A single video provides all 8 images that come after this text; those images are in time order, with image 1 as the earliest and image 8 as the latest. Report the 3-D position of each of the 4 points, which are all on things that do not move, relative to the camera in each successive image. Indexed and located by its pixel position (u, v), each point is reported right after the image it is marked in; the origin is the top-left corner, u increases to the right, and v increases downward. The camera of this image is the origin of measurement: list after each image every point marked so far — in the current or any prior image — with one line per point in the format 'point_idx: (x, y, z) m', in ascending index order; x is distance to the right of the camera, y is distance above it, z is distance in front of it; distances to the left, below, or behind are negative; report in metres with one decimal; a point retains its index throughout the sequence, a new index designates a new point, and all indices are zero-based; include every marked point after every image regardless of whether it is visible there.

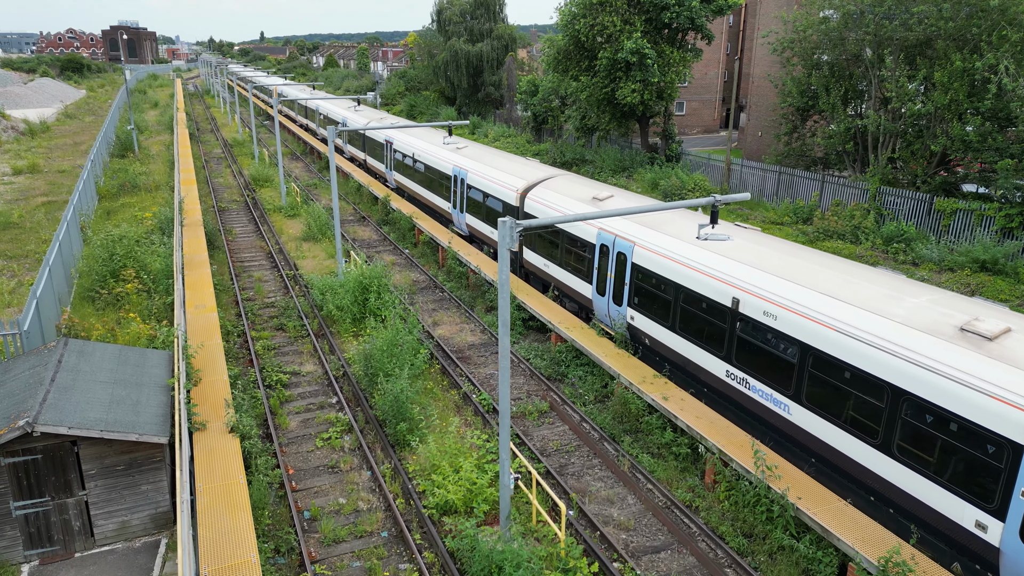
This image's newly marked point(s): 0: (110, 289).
0: (-8.3, 0.0, +16.0) m
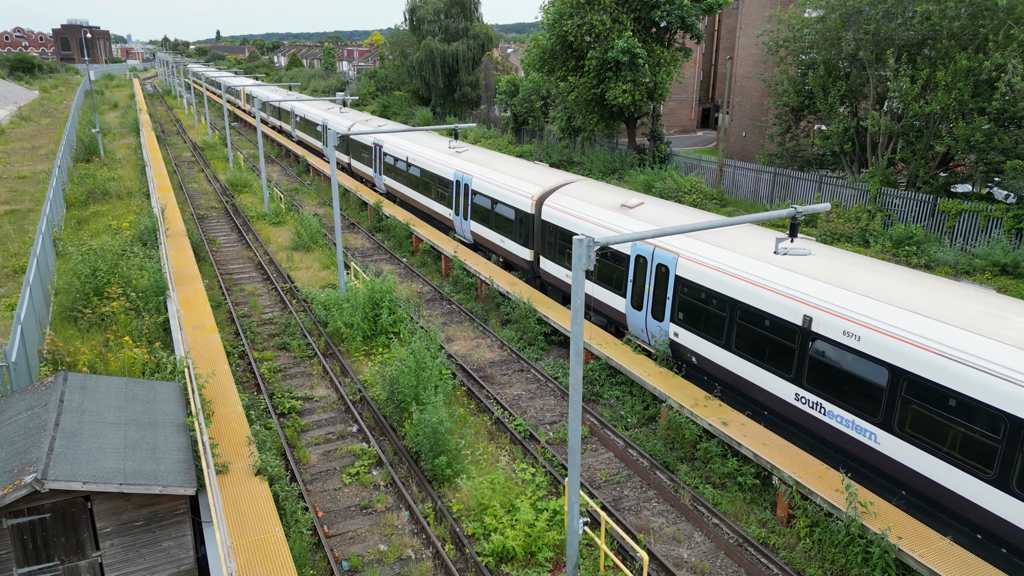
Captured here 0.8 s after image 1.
0: (-8.0, -0.4, +14.8) m
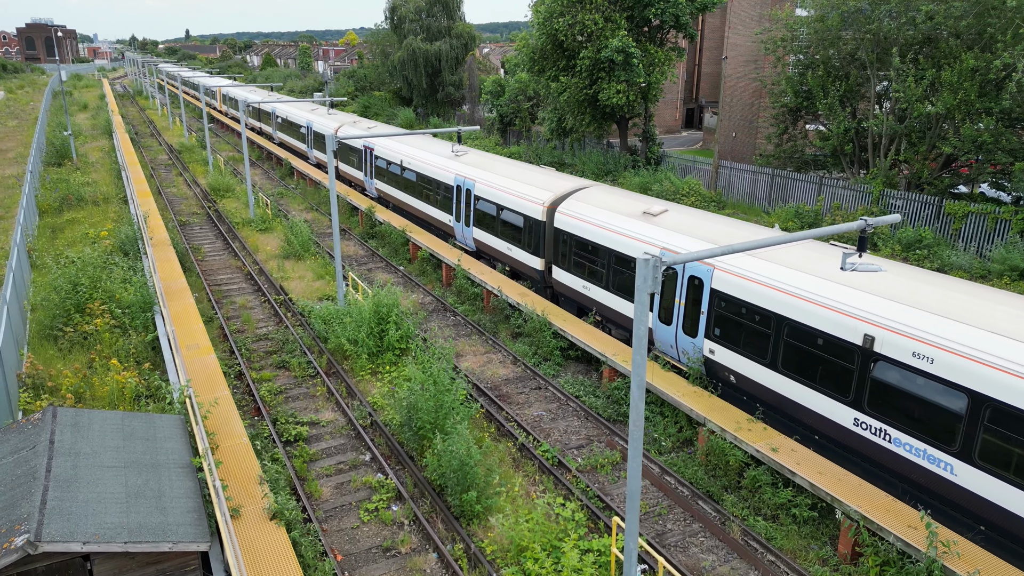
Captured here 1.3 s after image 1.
0: (-7.8, -0.7, +13.8) m
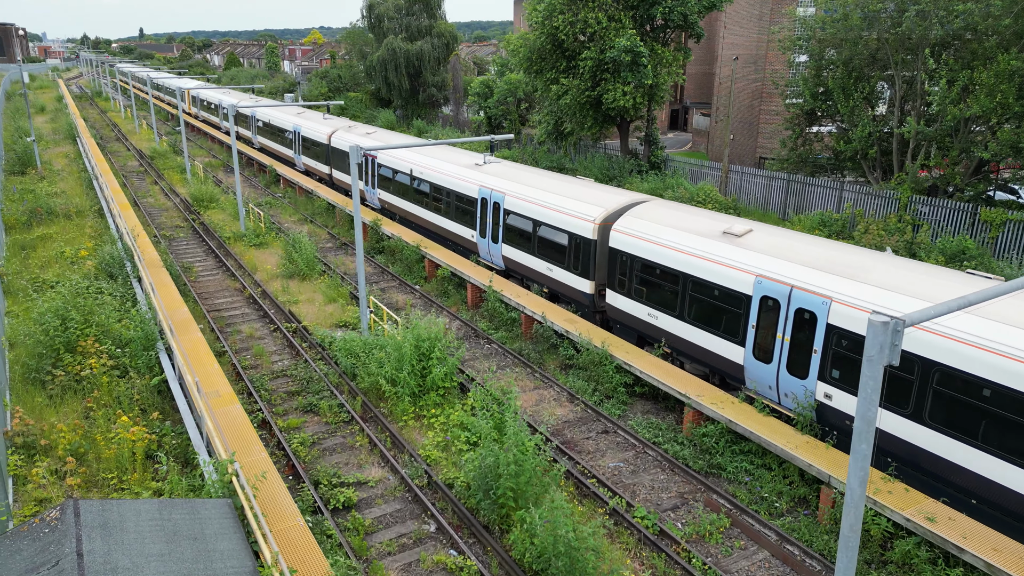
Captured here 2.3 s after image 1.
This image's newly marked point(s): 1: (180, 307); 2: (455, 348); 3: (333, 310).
0: (-6.9, -1.2, +12.0) m
1: (-6.0, -0.3, +13.8) m
2: (-0.8, -1.0, +11.9) m
3: (-3.8, -0.4, +16.3) m
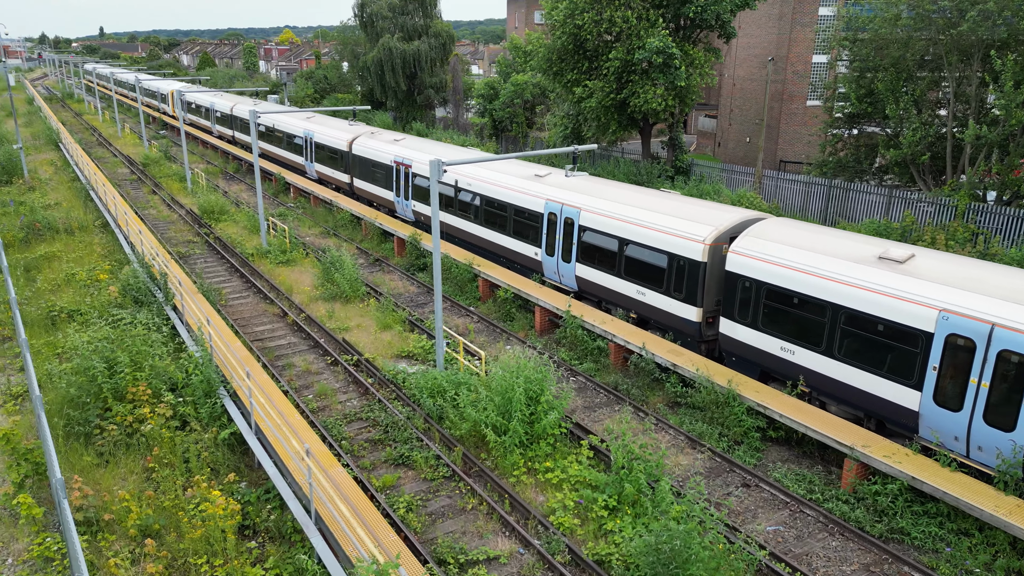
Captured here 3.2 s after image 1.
0: (-5.3, -1.8, +10.4) m
1: (-4.4, -0.8, +12.2) m
2: (+0.8, -1.5, +10.5) m
3: (-2.4, -0.9, +14.8) m
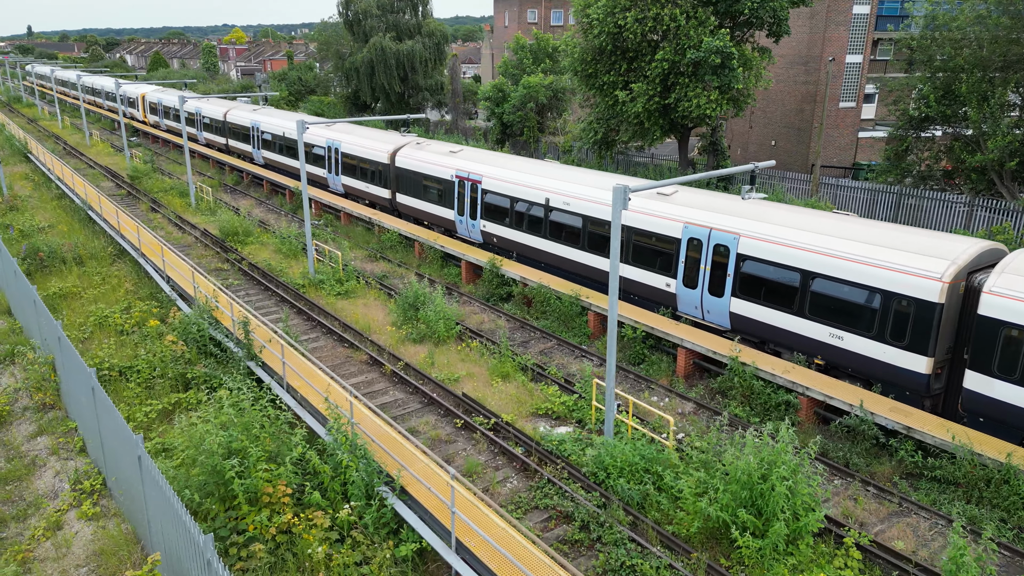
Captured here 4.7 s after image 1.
0: (-2.6, -2.5, +8.0) m
1: (-1.9, -1.6, +9.9) m
2: (+3.4, -2.1, +8.5) m
3: (0.0, -1.6, +12.6) m
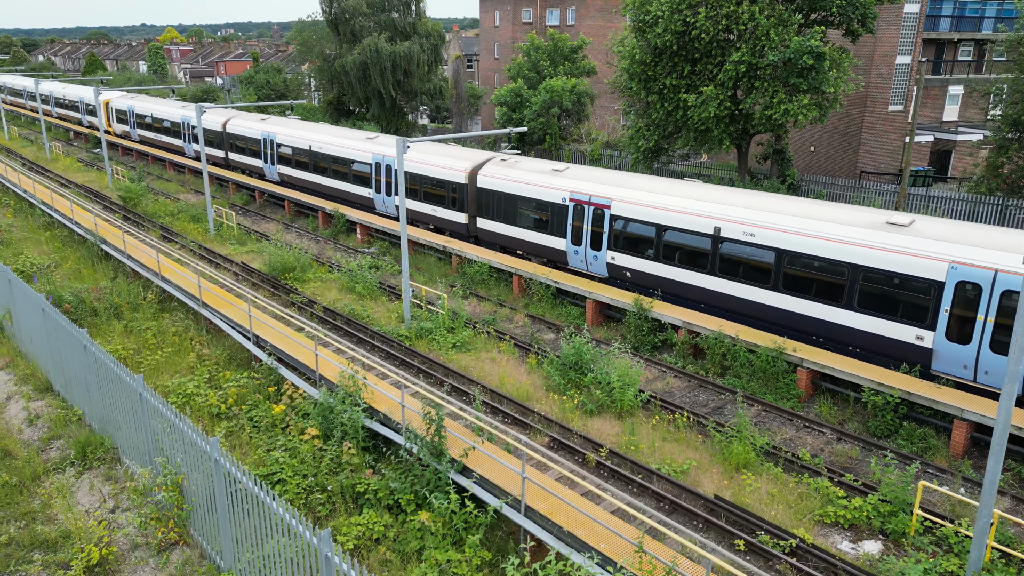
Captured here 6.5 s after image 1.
0: (+1.1, -3.5, +5.1) m
1: (+1.6, -2.5, +7.1) m
2: (+7.0, -2.9, +6.1) m
3: (+3.3, -2.5, +9.9) m
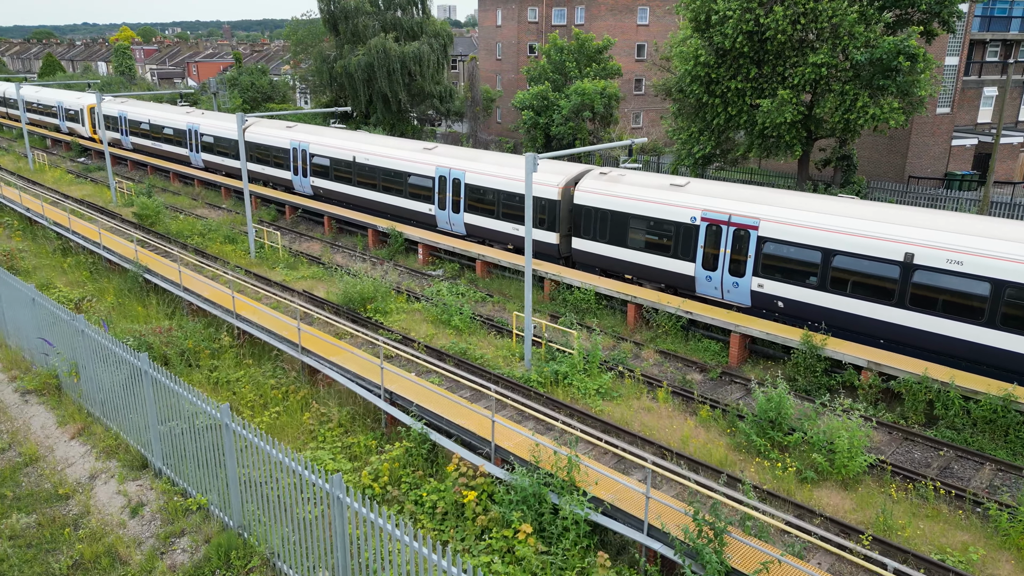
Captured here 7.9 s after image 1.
0: (+4.1, -4.1, +3.3) m
1: (+4.5, -3.1, +5.3) m
2: (+10.0, -3.4, +4.7) m
3: (+6.1, -3.0, +8.2) m
